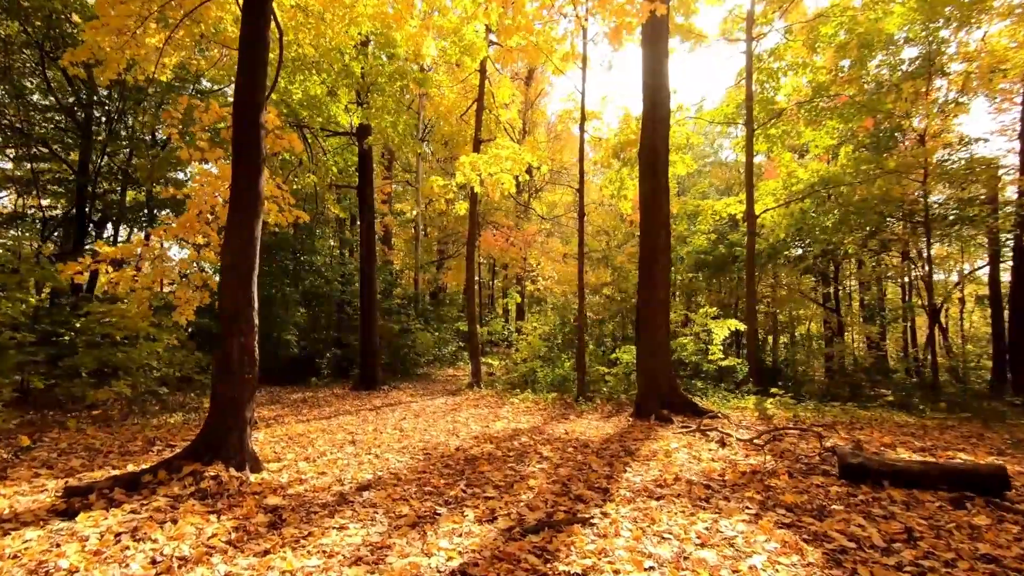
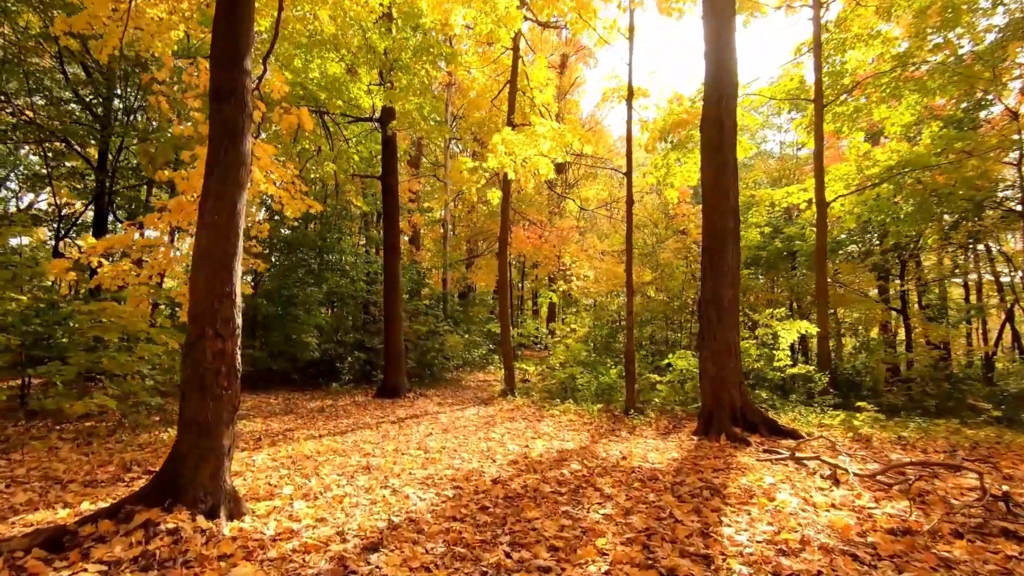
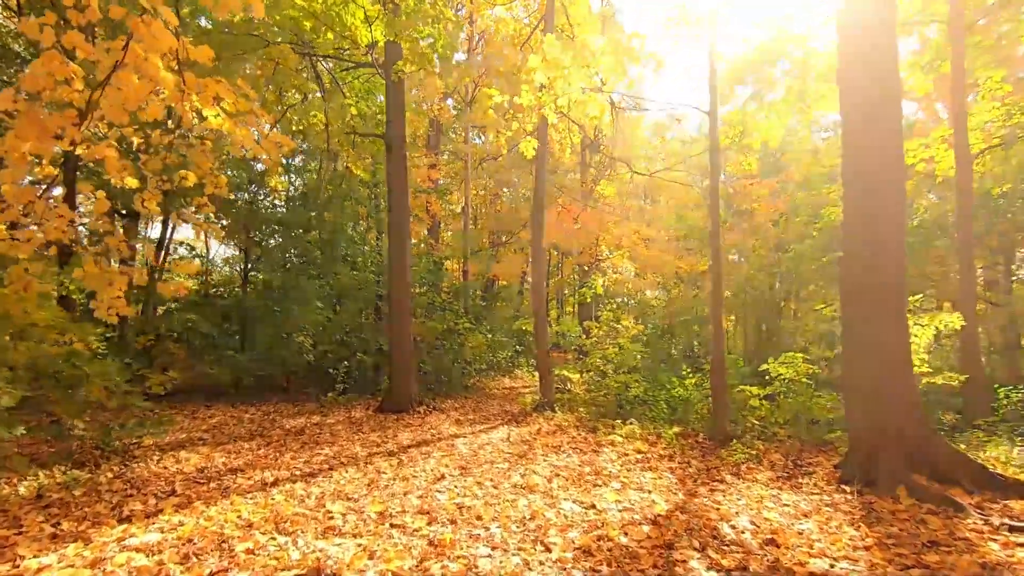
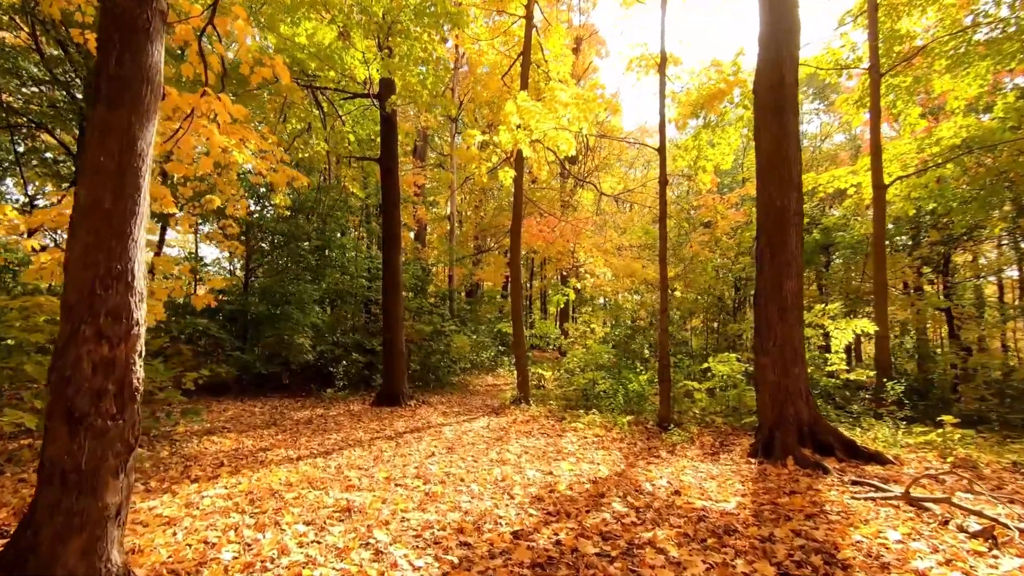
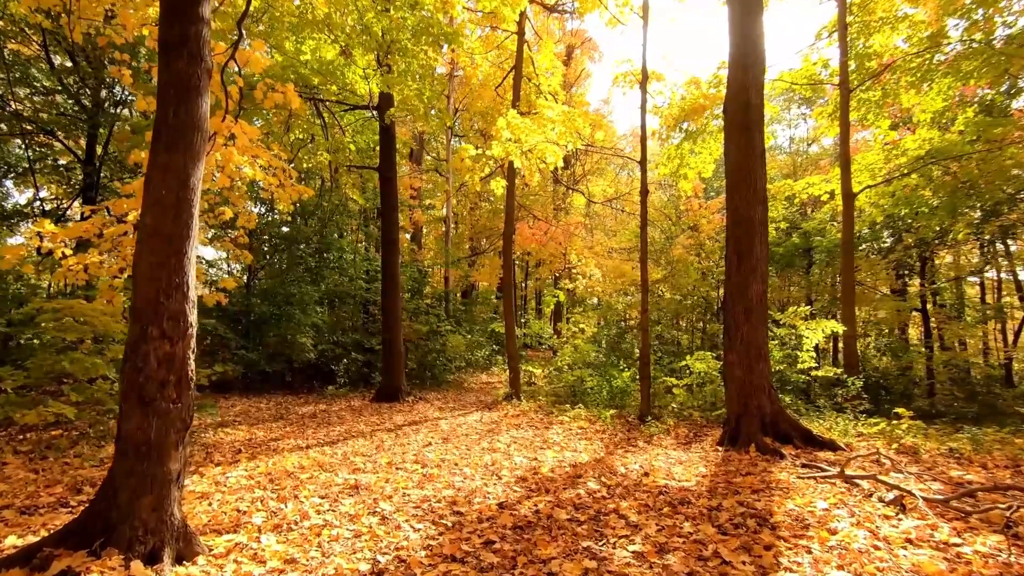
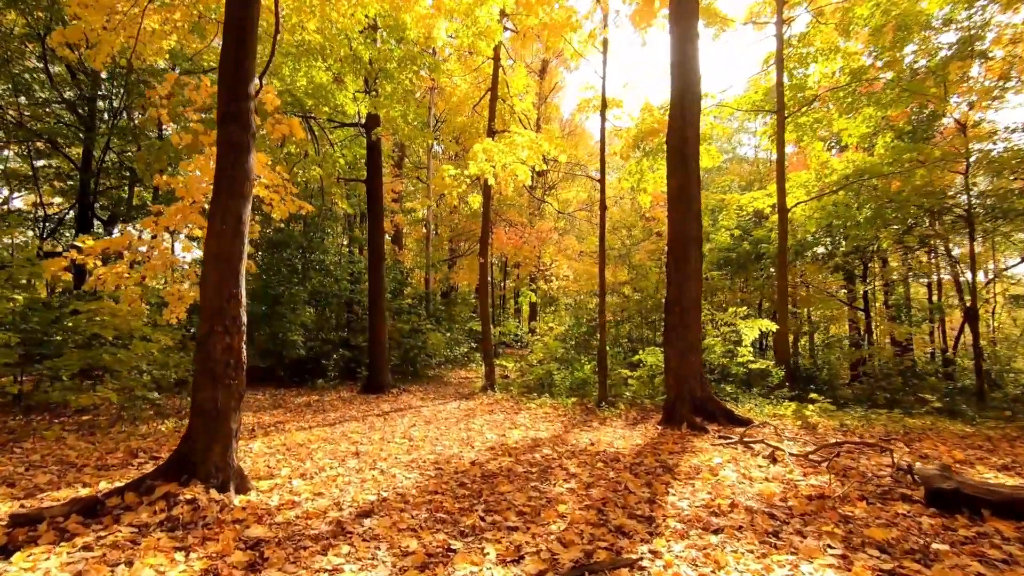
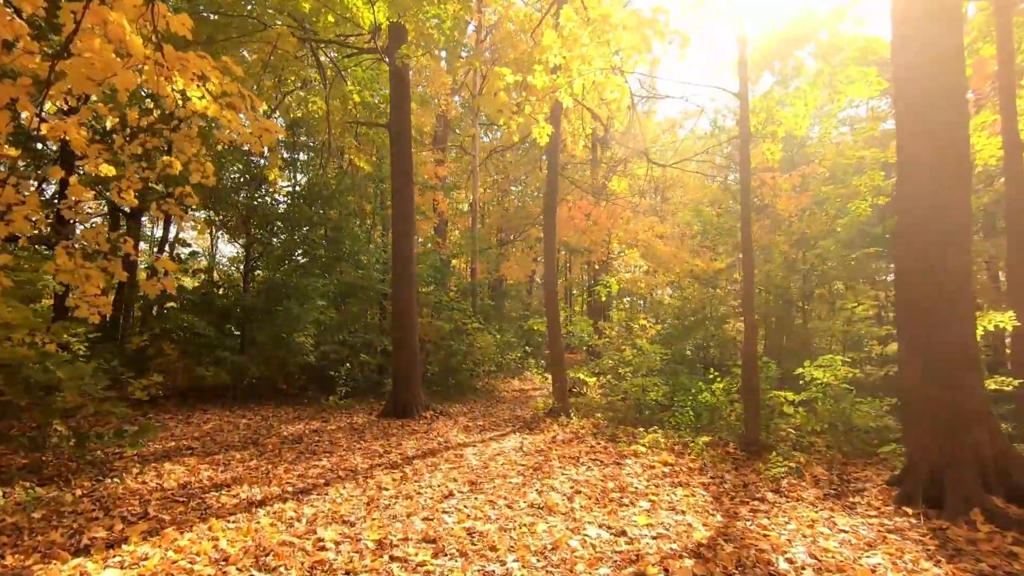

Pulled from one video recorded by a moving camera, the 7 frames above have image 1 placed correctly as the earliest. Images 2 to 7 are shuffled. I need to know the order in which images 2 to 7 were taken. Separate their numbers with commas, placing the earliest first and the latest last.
6, 2, 5, 4, 3, 7
